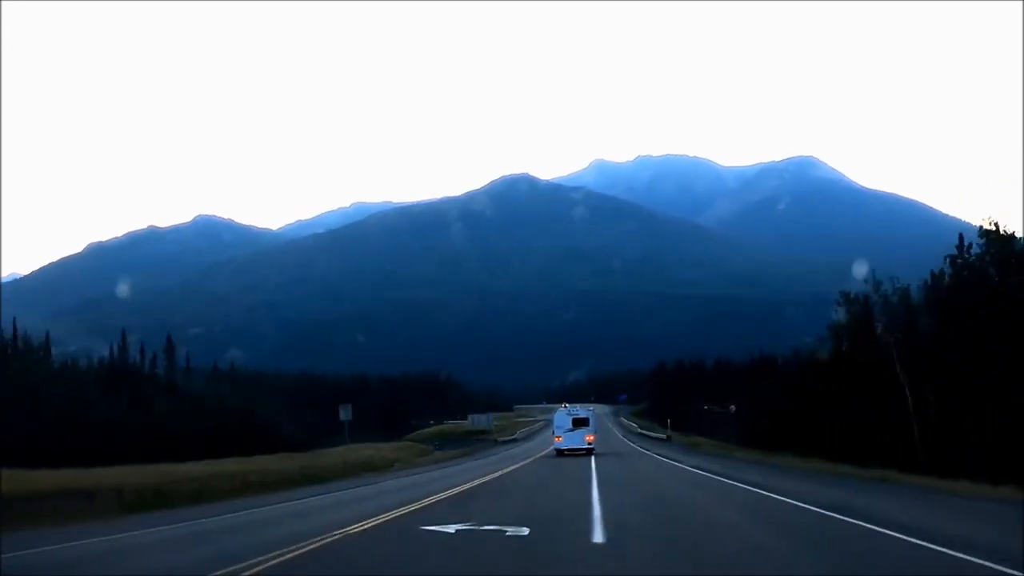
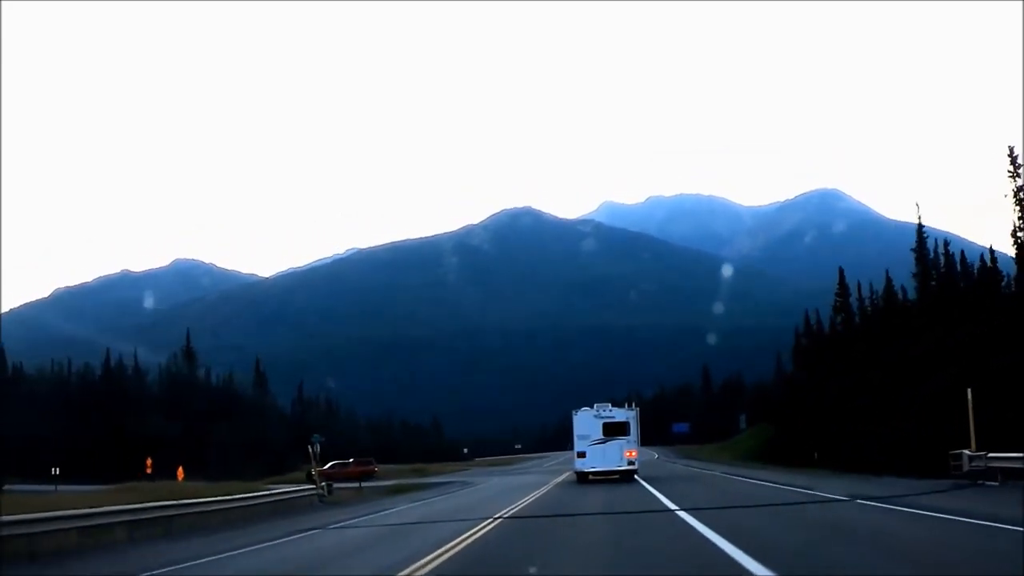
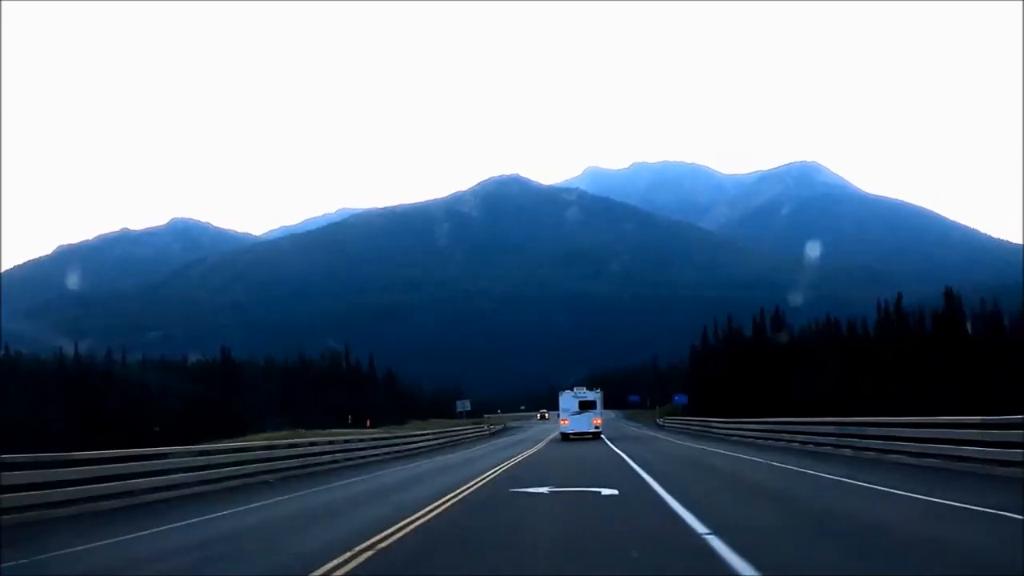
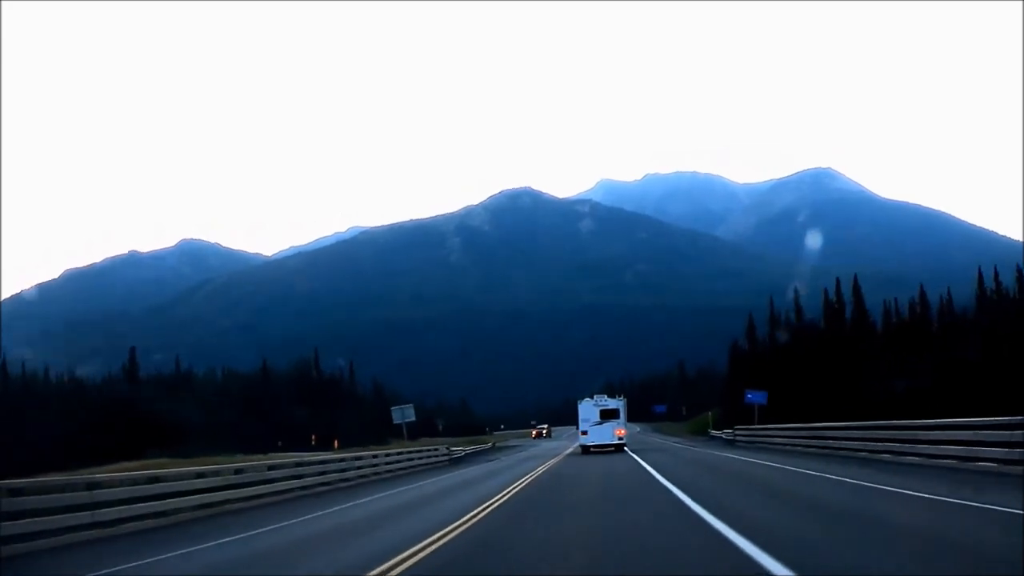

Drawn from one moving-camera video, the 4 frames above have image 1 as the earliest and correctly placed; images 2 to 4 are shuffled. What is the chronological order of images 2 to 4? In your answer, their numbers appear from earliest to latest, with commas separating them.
3, 4, 2
